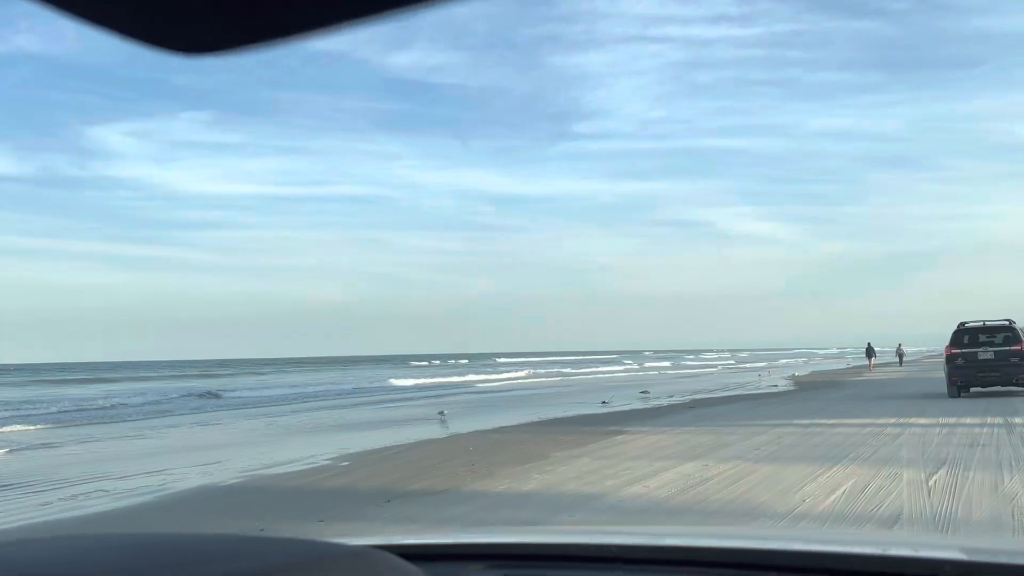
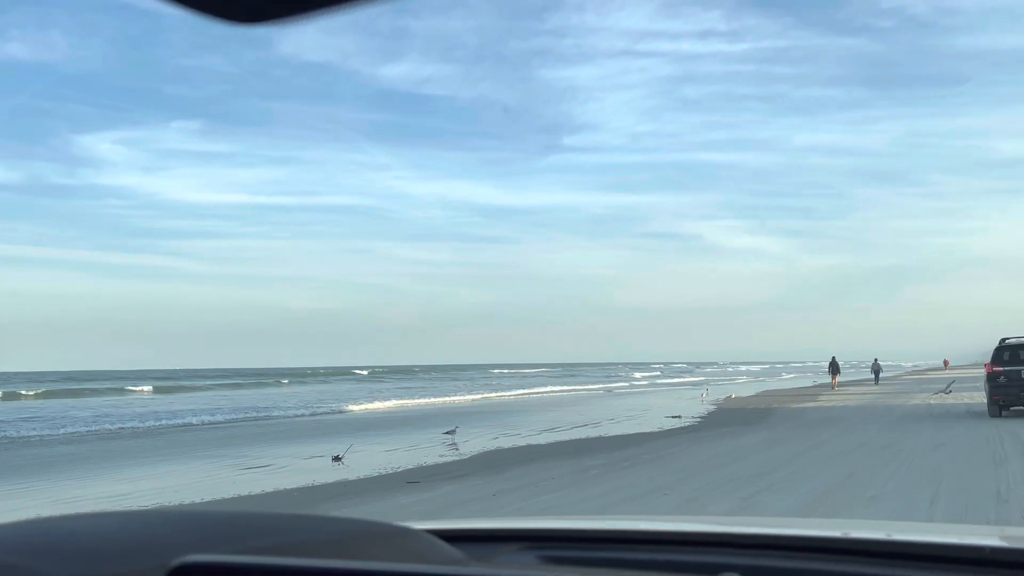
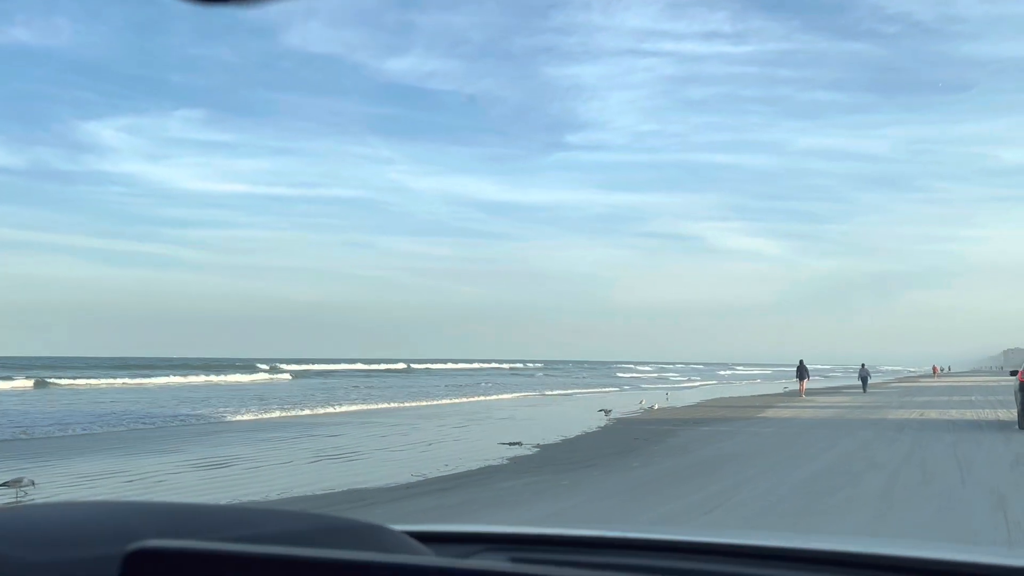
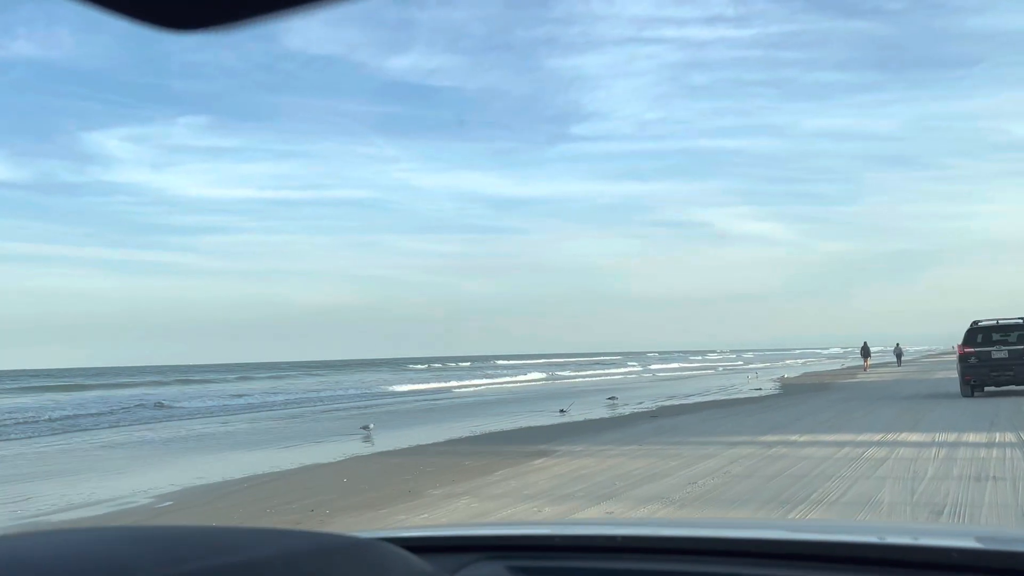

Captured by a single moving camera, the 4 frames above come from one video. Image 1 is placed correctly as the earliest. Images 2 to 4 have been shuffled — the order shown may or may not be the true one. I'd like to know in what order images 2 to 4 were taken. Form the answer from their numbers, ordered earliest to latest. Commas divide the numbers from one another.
4, 2, 3
